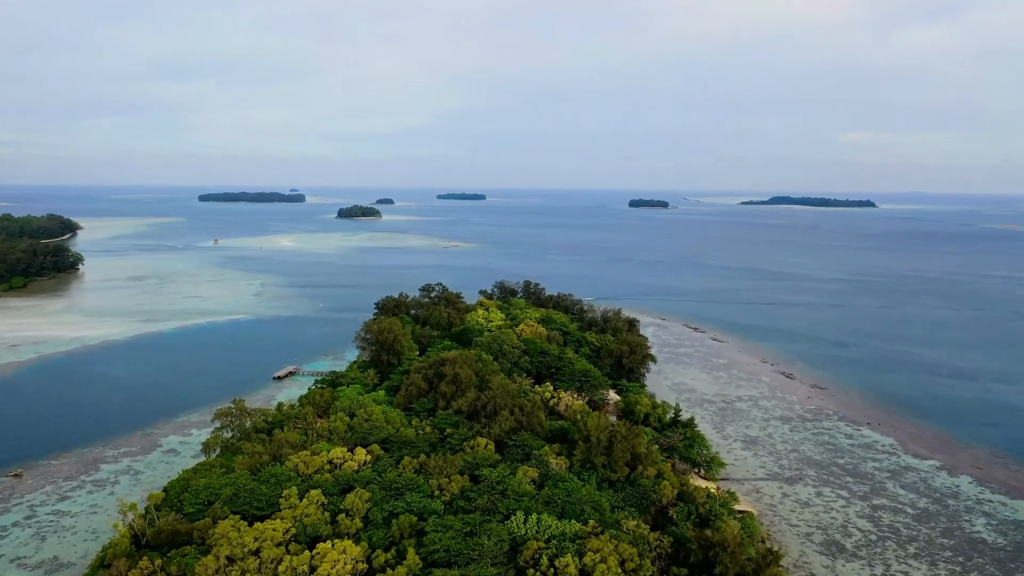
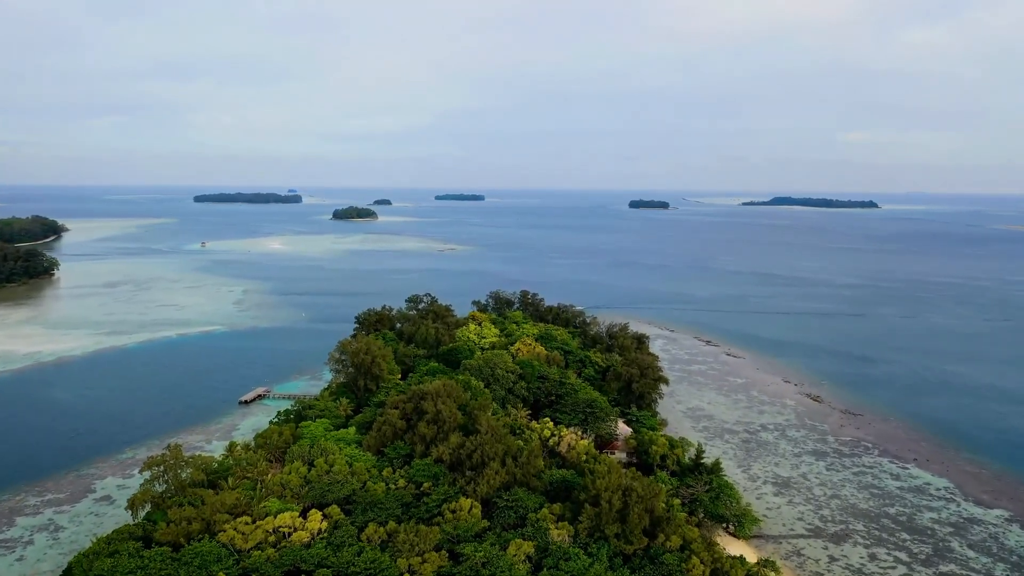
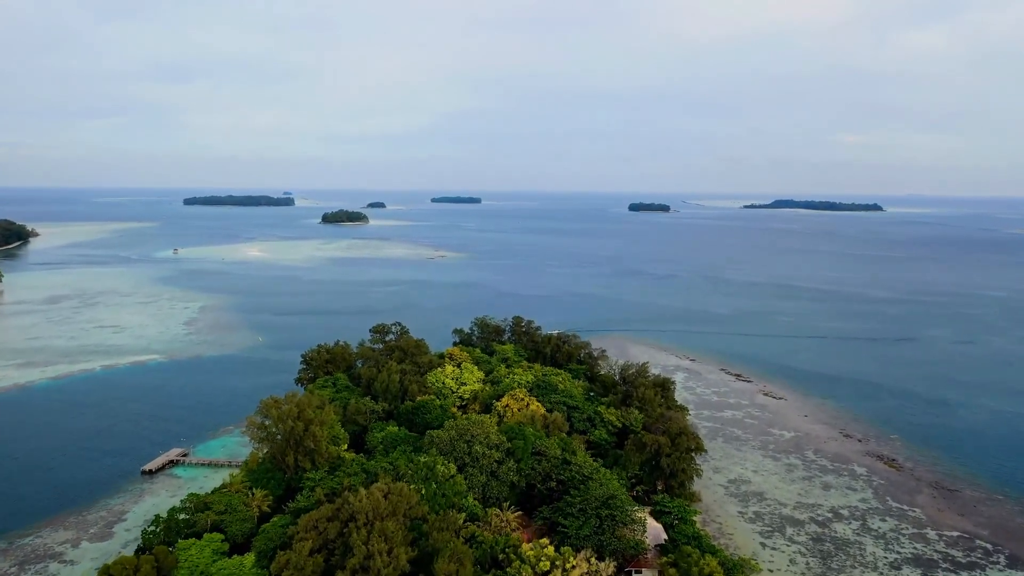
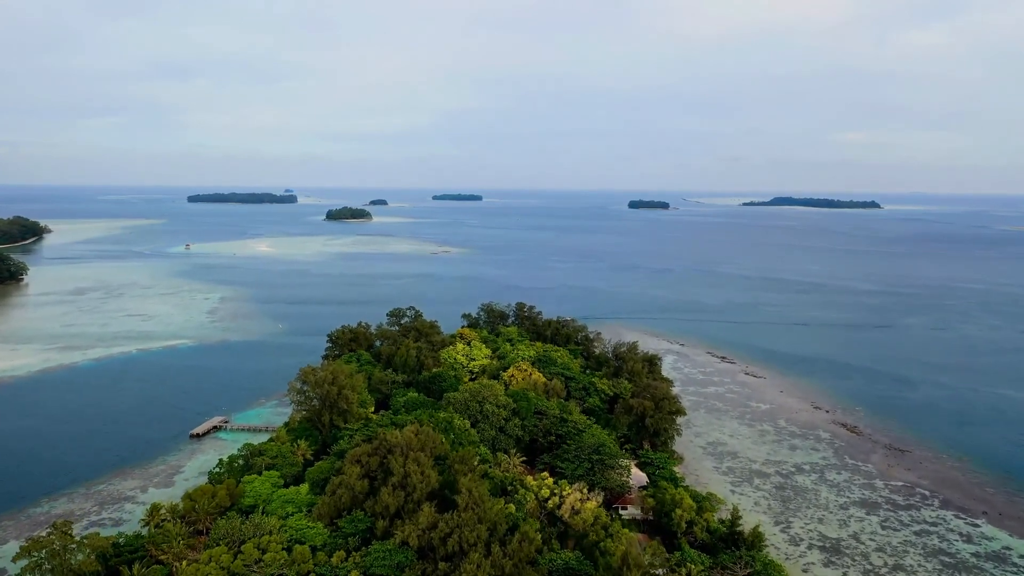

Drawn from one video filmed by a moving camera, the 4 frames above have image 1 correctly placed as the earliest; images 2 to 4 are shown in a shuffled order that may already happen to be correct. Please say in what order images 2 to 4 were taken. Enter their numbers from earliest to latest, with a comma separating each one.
2, 4, 3
